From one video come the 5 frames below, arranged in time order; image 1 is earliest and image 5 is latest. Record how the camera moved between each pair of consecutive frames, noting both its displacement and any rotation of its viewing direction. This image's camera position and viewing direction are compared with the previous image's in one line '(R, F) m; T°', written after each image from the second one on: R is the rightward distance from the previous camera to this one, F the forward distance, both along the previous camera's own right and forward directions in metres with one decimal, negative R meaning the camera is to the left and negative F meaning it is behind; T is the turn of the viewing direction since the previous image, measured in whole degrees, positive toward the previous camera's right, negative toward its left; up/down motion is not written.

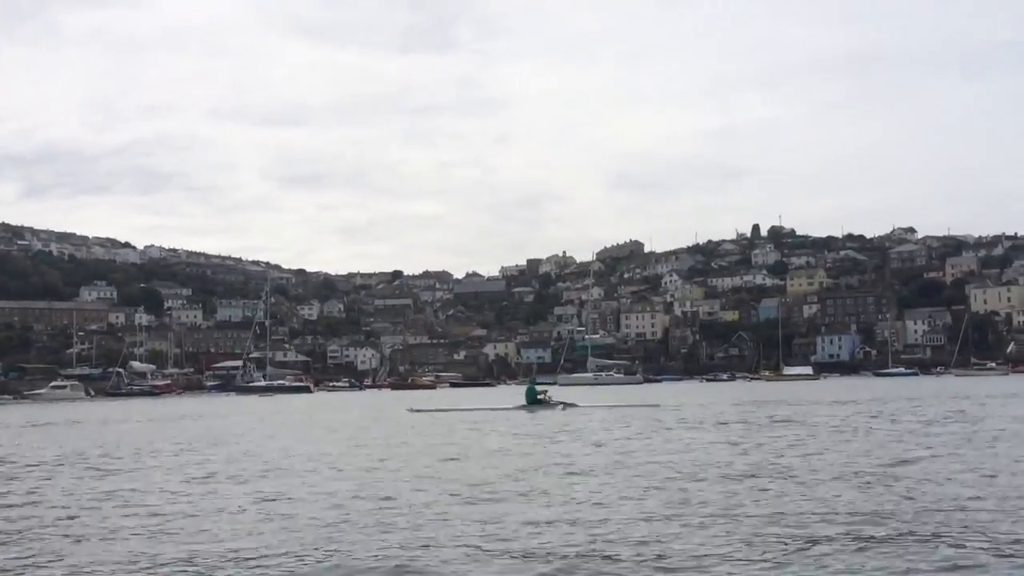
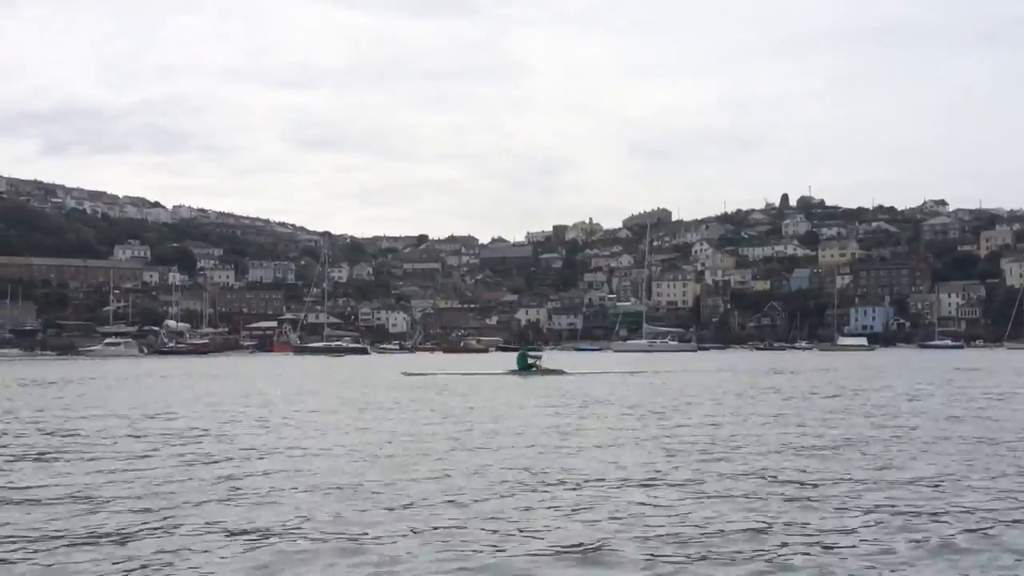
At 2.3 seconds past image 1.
(-4.0, -0.4) m; 0°
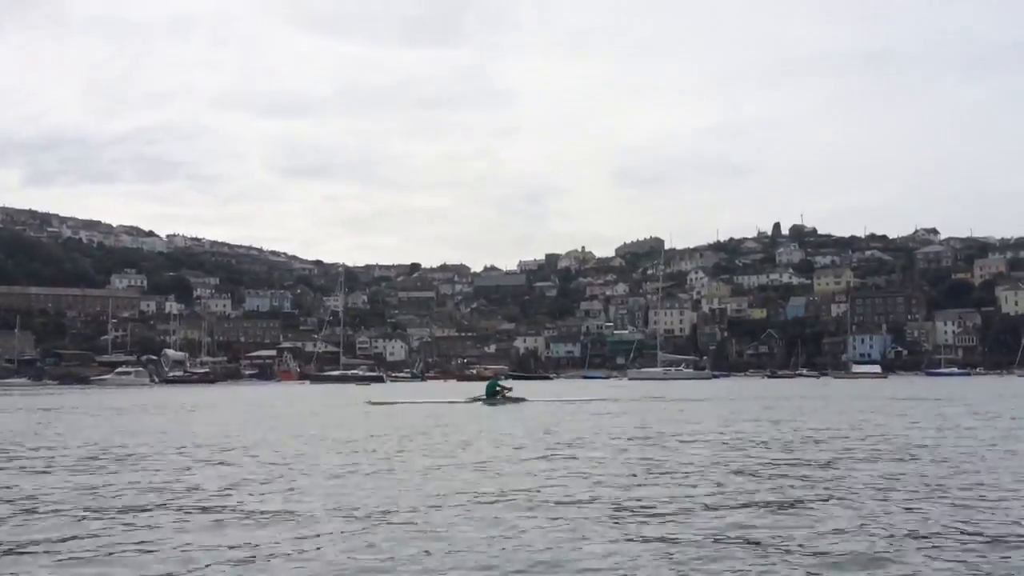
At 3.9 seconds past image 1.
(-2.9, -0.4) m; +1°
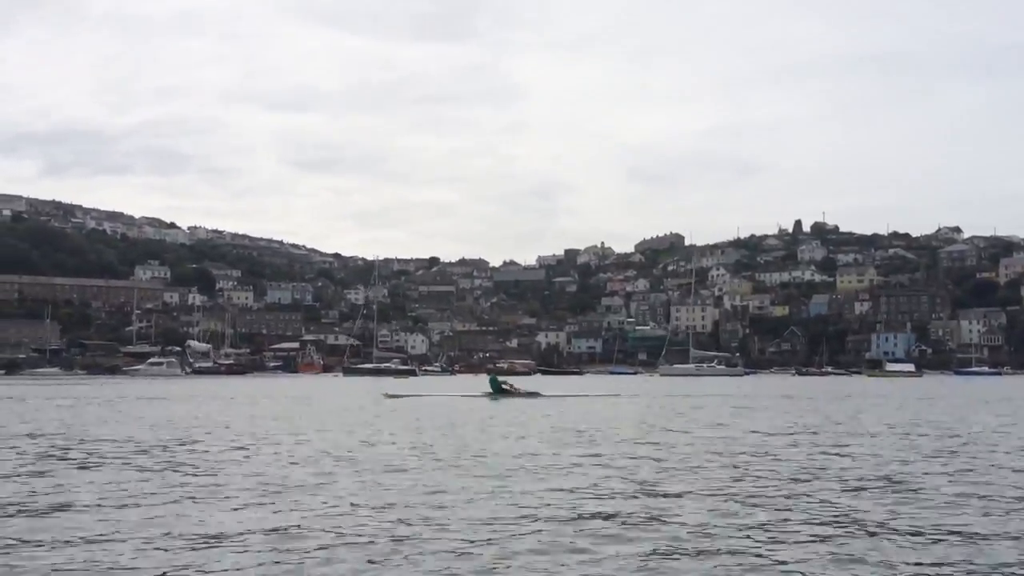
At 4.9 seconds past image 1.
(-1.9, 0.0) m; -1°
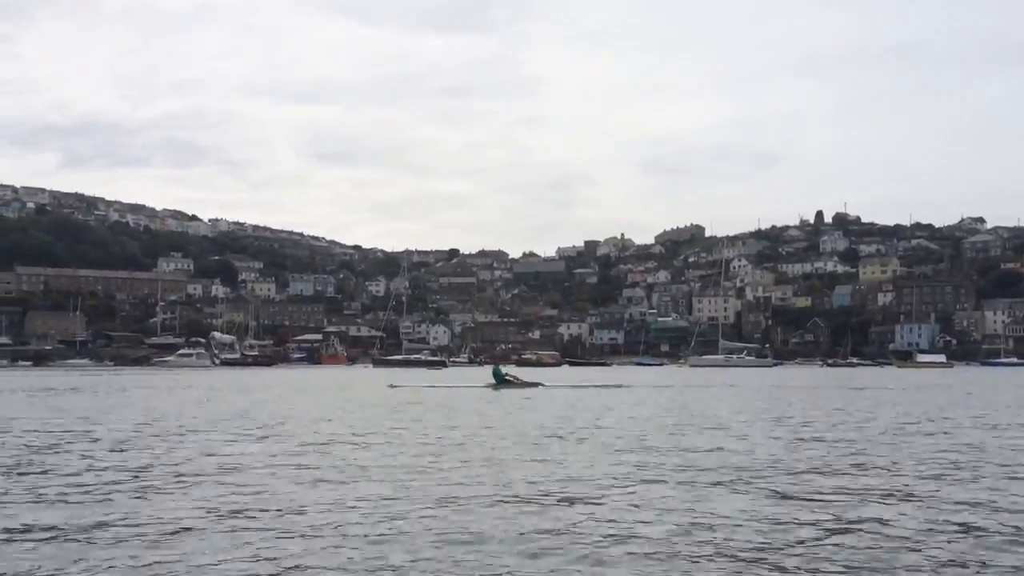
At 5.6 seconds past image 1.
(-1.3, -0.1) m; -1°
